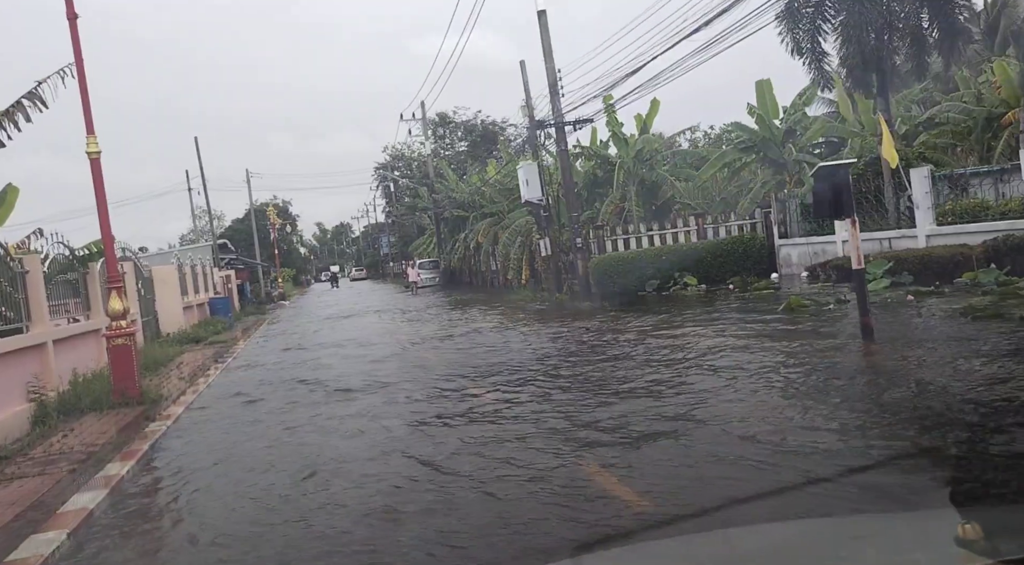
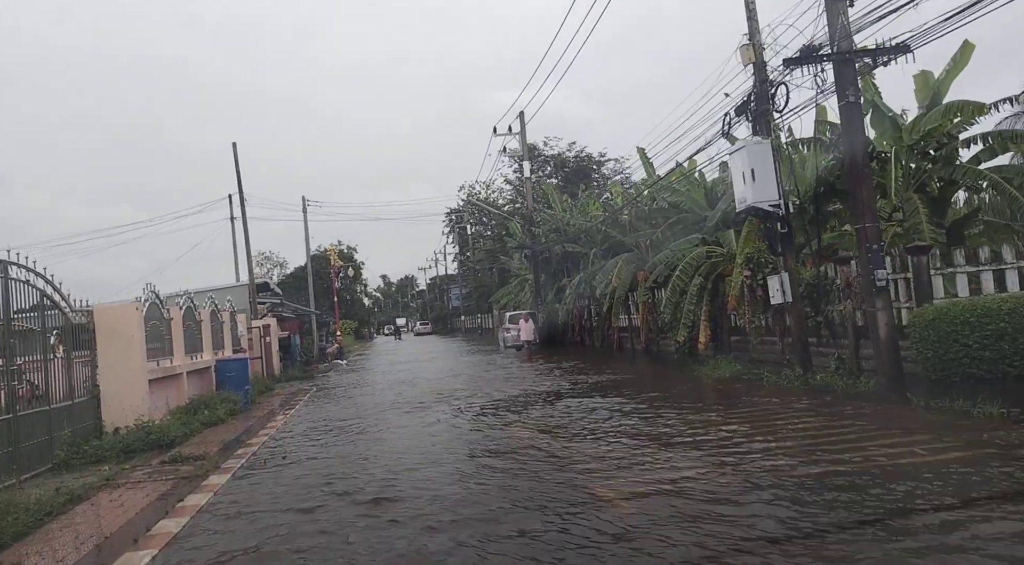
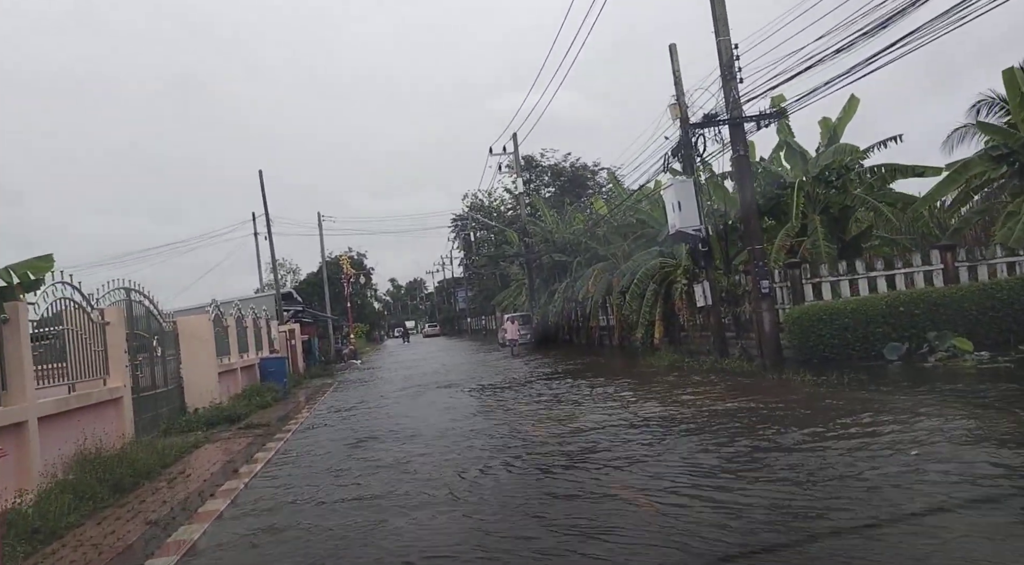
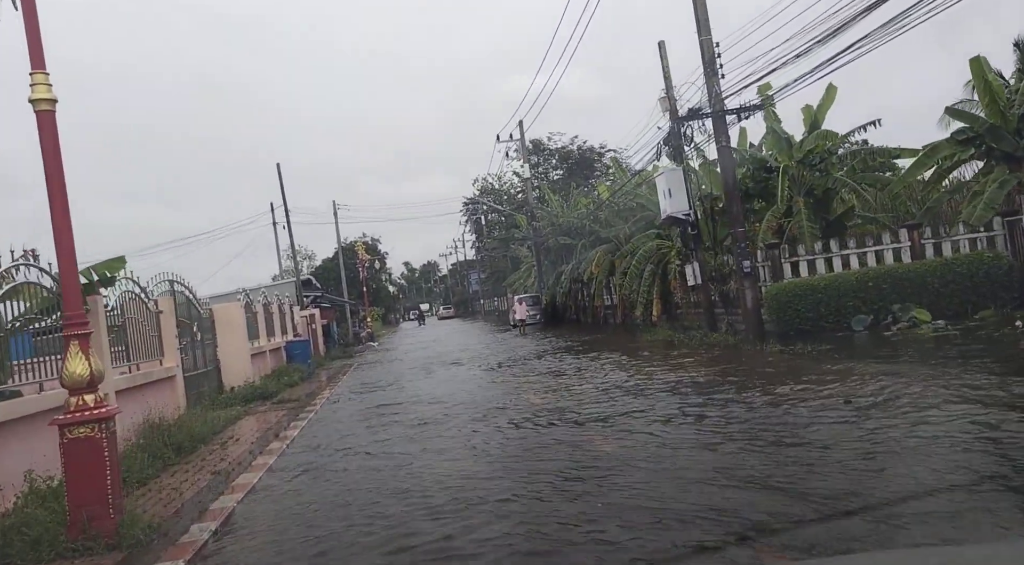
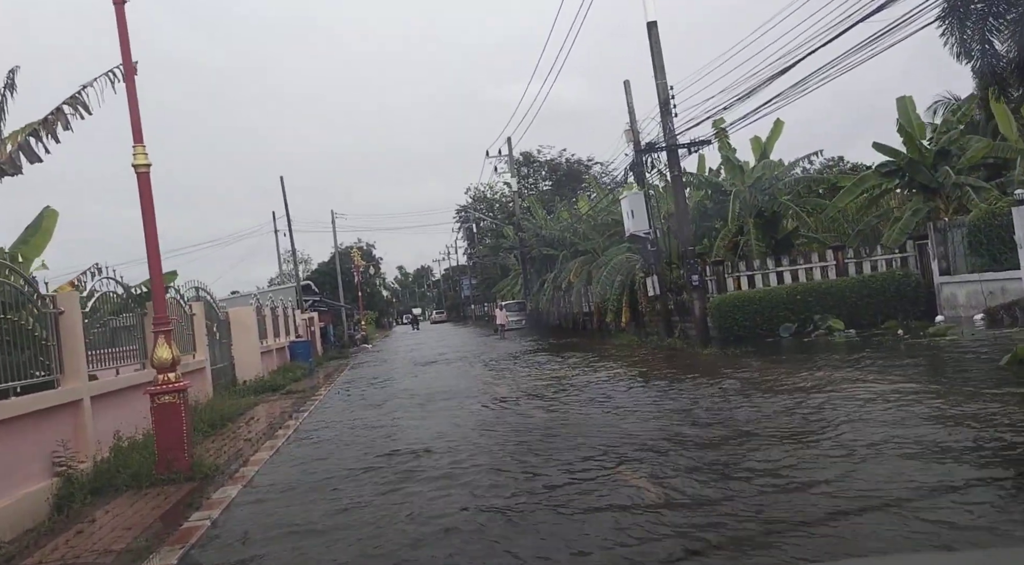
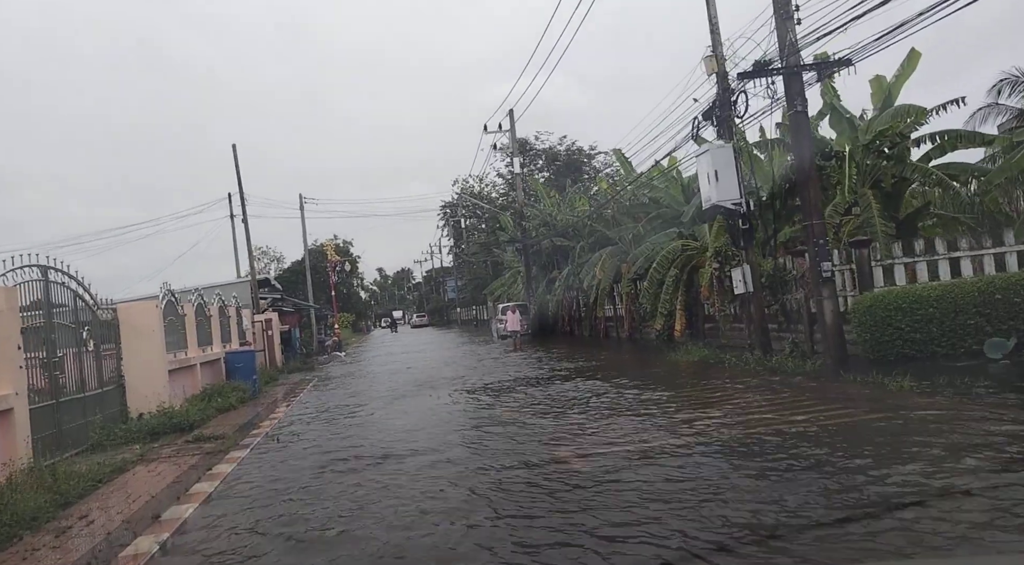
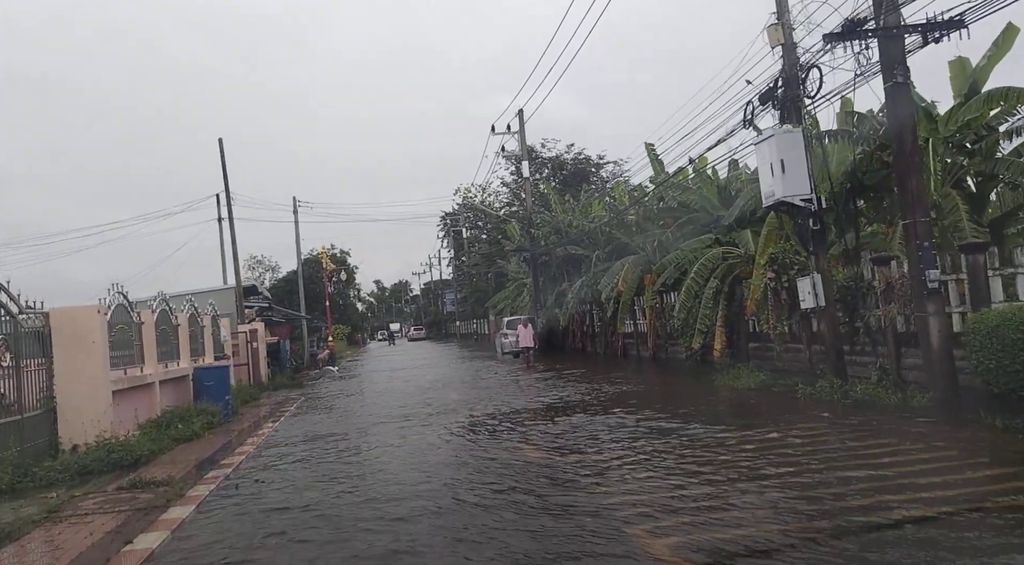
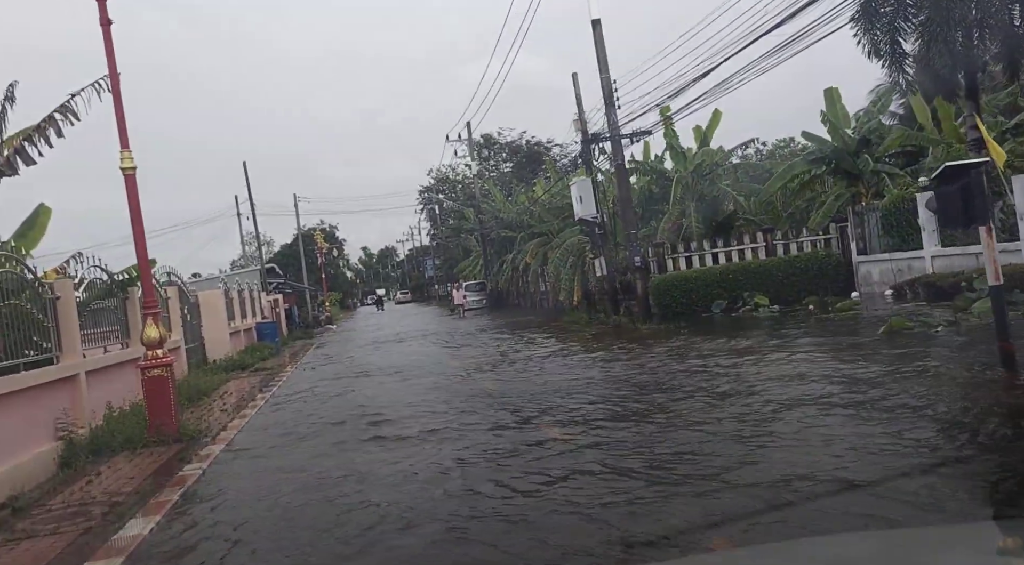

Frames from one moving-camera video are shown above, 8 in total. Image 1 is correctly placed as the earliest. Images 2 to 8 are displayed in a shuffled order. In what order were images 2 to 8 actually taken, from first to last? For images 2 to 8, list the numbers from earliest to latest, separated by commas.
8, 5, 4, 3, 6, 2, 7
